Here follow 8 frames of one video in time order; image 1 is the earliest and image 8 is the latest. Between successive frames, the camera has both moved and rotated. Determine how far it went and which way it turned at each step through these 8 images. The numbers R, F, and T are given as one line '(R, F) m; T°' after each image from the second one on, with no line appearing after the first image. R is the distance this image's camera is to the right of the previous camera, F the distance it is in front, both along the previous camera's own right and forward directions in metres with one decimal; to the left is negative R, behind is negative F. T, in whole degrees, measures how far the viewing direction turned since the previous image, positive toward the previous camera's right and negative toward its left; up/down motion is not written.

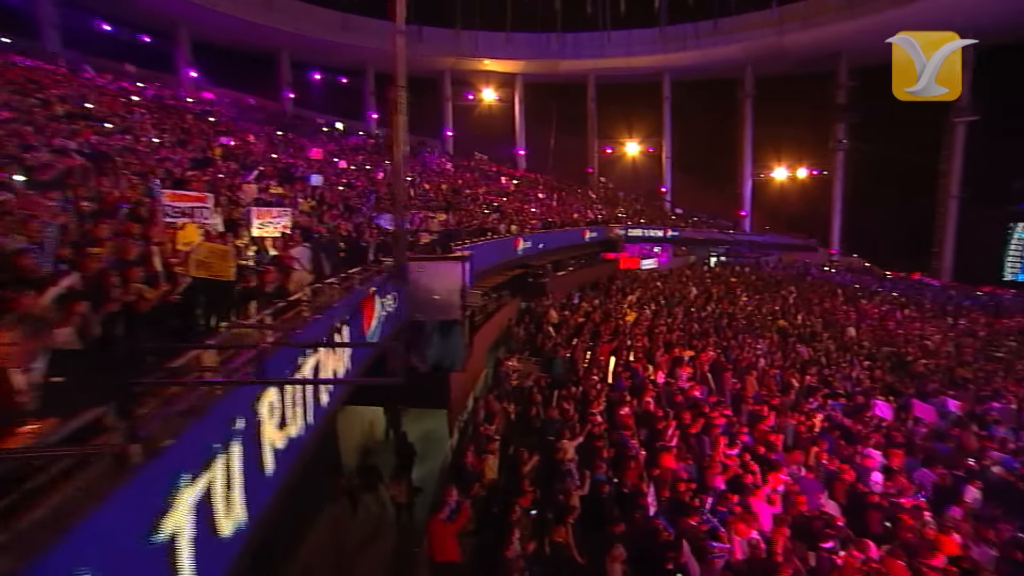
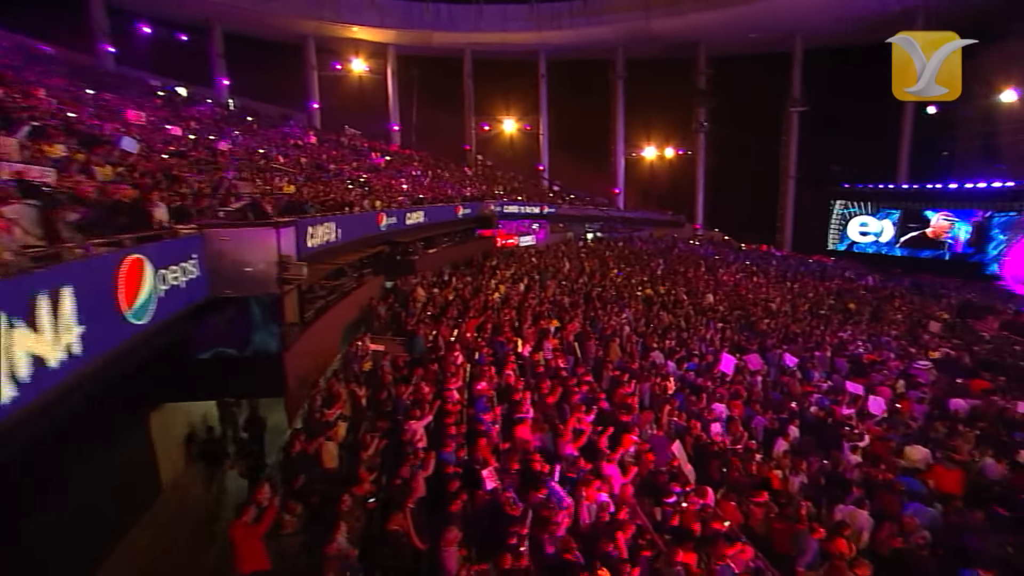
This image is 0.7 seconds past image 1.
(+0.5, +0.3) m; +11°
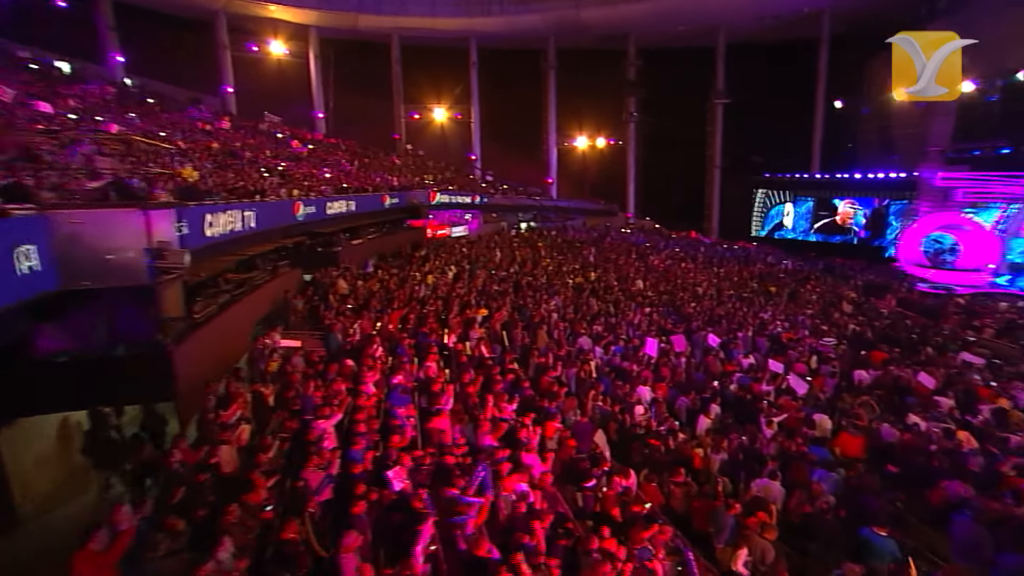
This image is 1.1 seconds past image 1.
(+0.3, +0.2) m; +6°
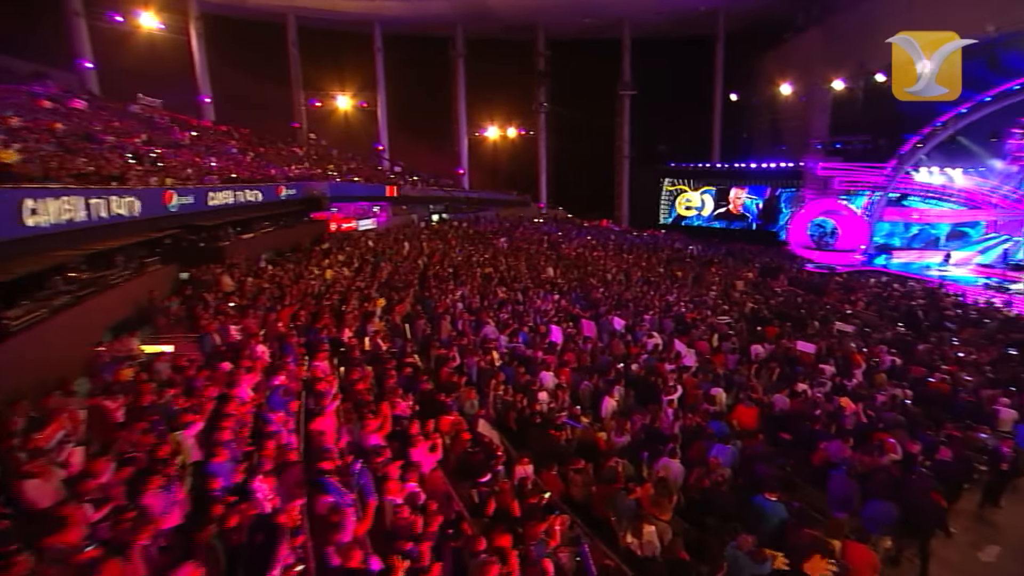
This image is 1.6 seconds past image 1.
(+0.3, +0.3) m; +8°
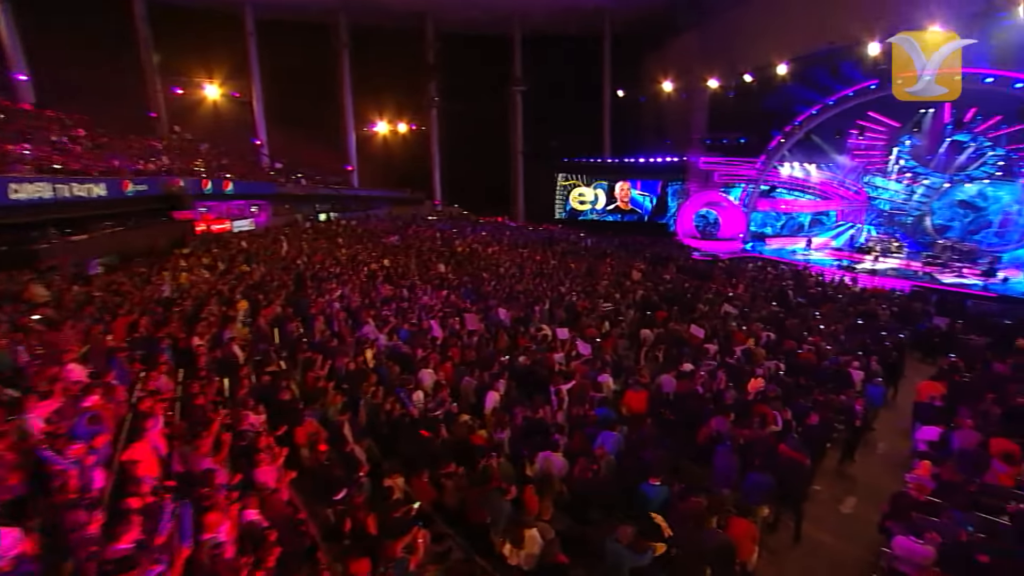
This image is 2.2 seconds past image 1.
(+0.4, +0.4) m; +10°
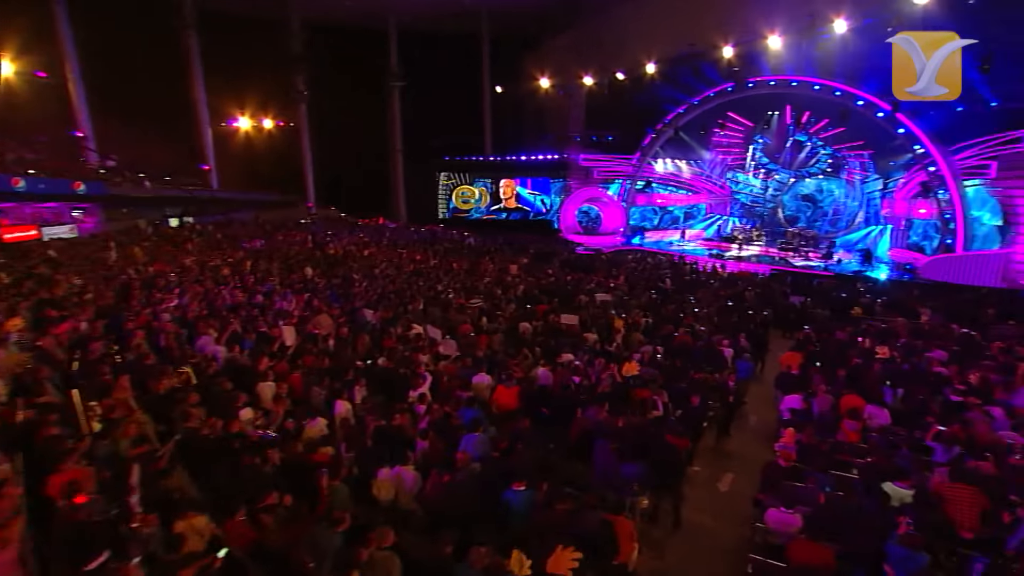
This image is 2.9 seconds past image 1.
(+0.5, +0.7) m; +11°
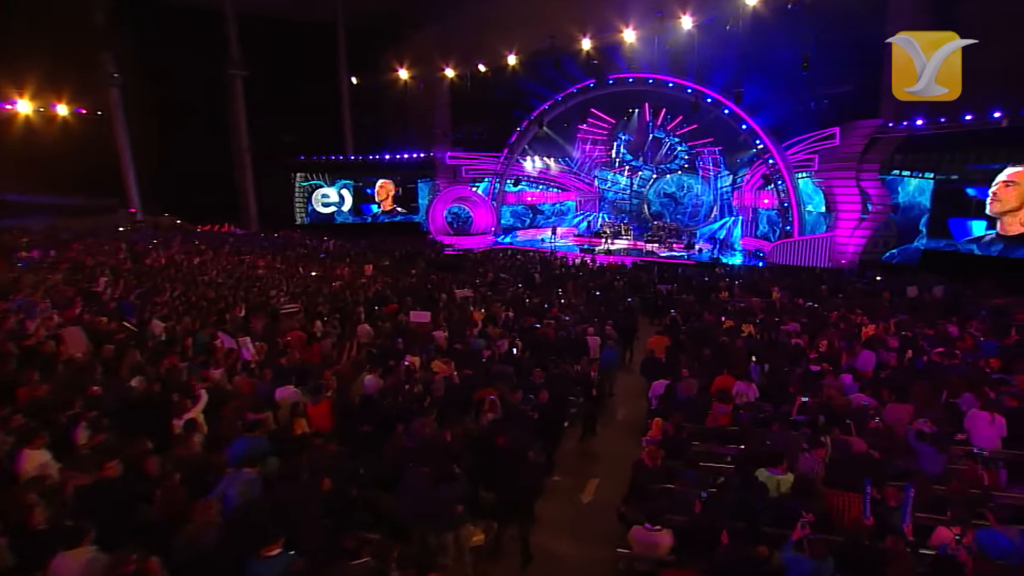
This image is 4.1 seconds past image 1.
(+0.8, +1.3) m; +12°
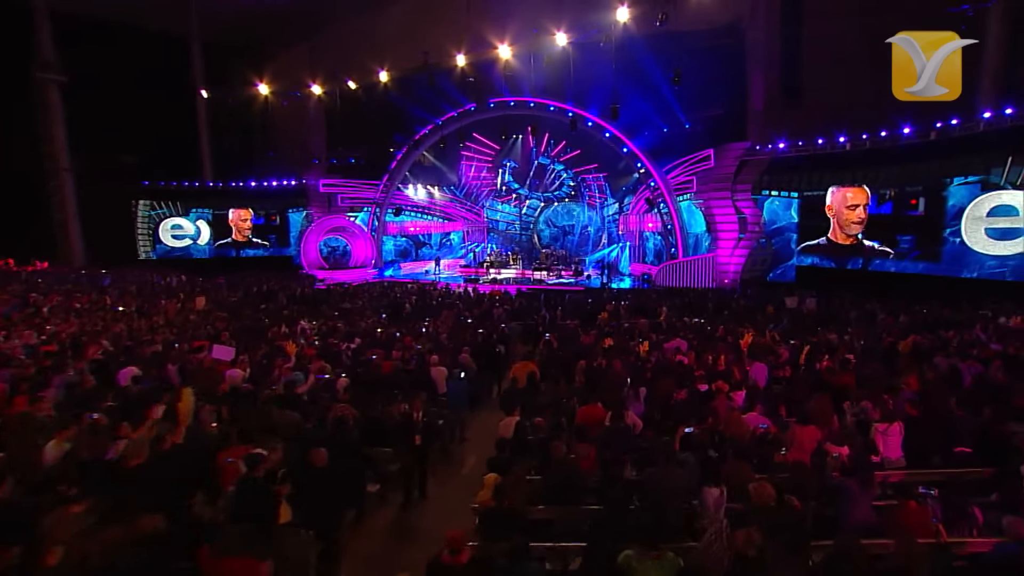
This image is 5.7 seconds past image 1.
(+1.0, +1.7) m; +10°
